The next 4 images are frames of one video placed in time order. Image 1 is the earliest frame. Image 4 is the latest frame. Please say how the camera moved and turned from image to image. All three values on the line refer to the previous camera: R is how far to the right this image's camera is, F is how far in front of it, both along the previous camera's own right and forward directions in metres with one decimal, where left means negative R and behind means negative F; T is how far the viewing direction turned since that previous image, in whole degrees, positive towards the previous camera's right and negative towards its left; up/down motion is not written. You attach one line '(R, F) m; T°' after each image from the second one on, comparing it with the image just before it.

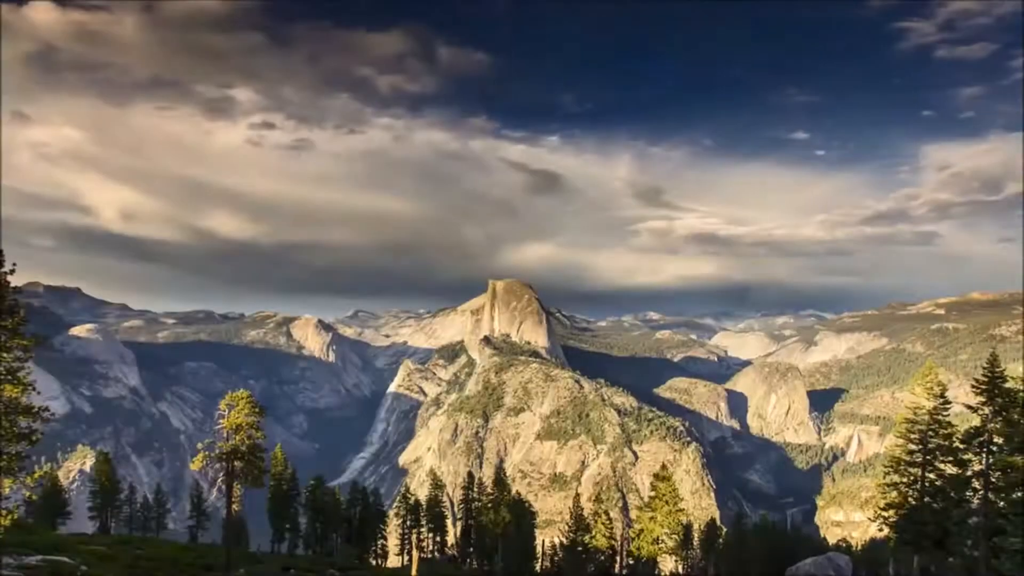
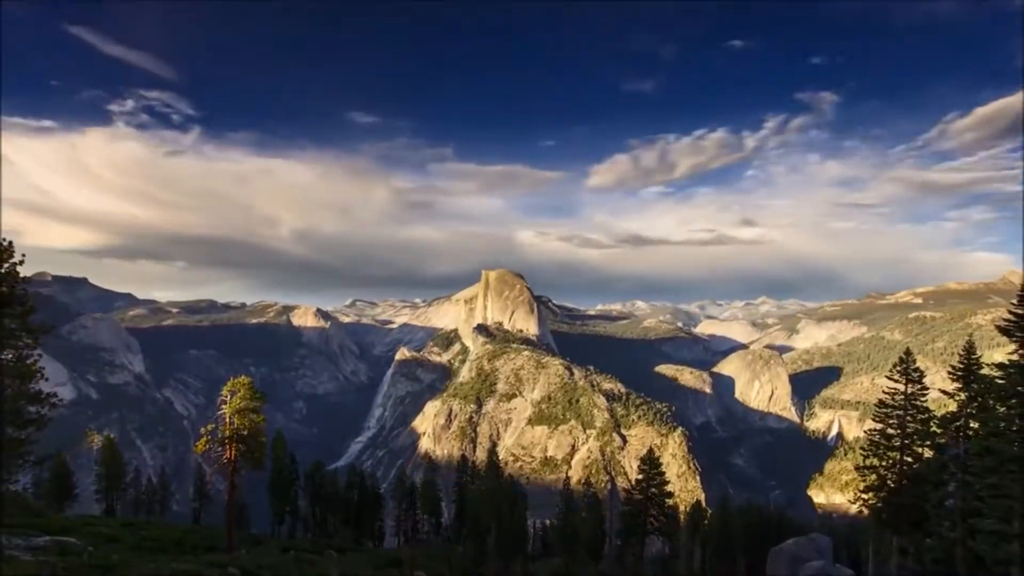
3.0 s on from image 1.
(+0.2, -3.7) m; +1°
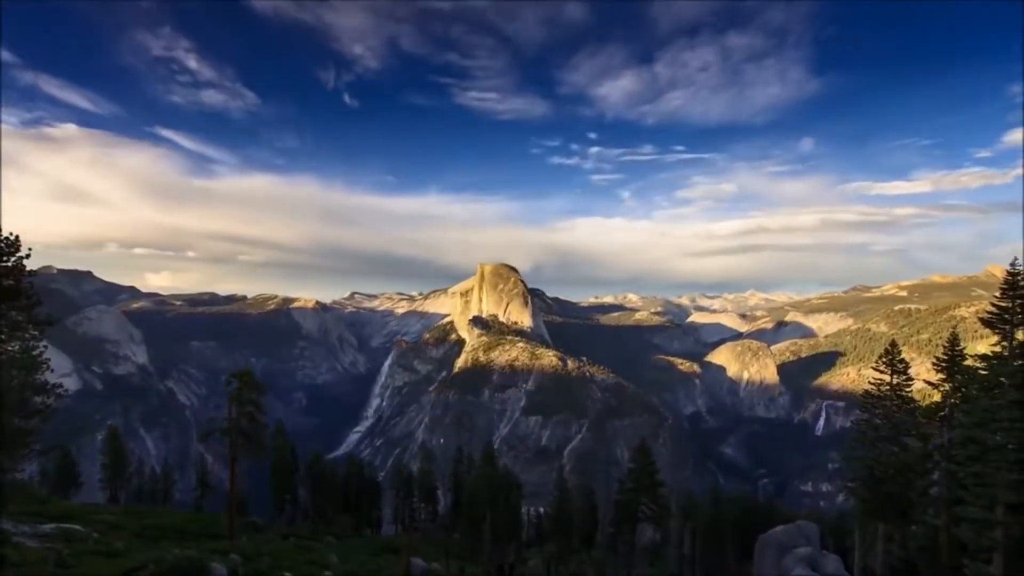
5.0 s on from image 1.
(+0.1, -2.7) m; 0°
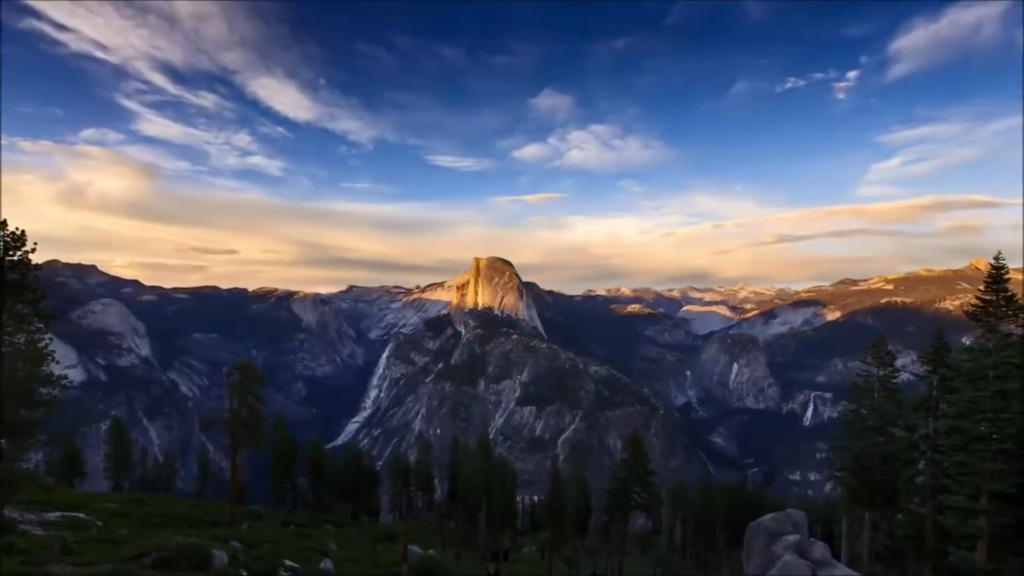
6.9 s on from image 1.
(+0.1, -2.6) m; 0°
